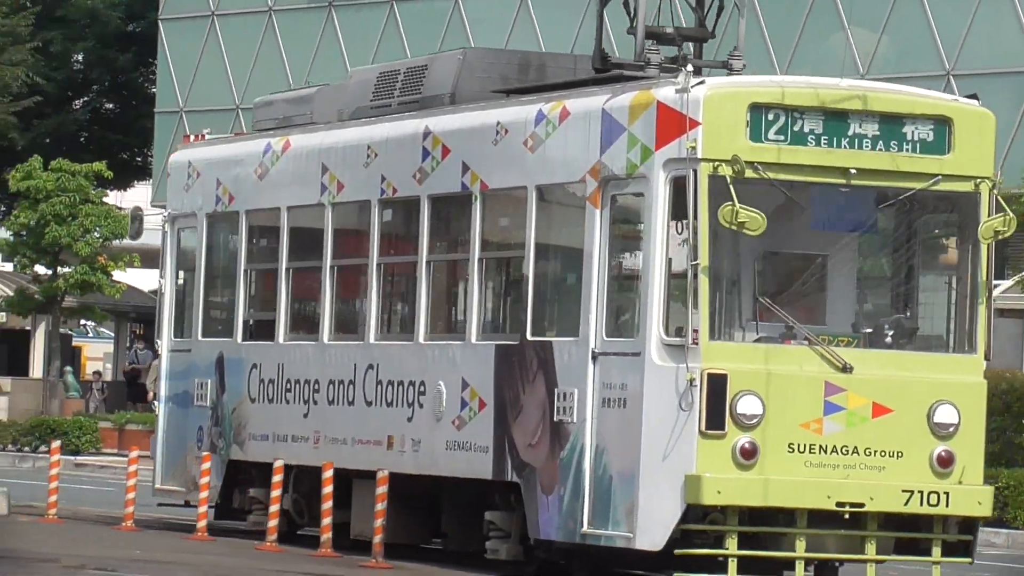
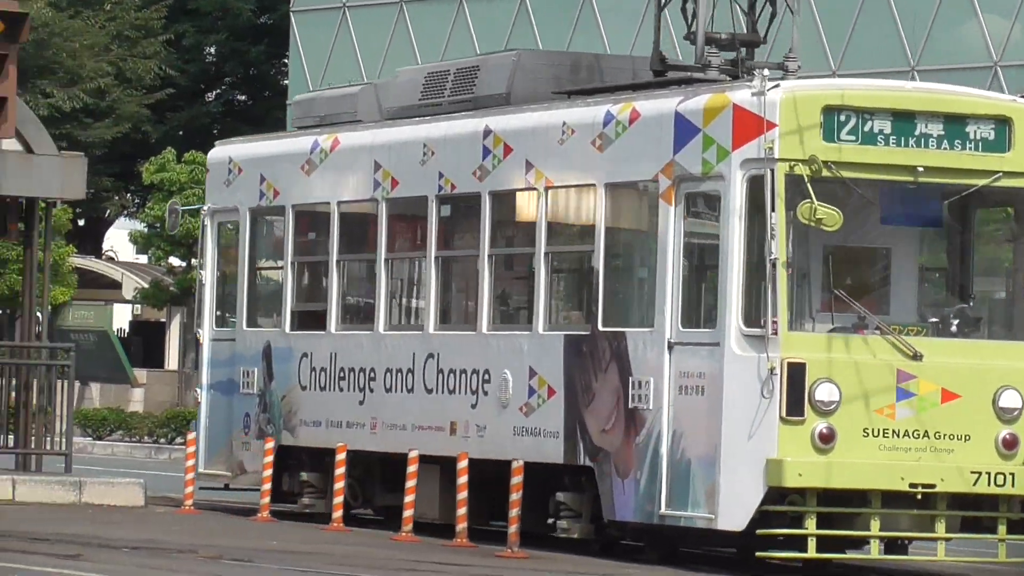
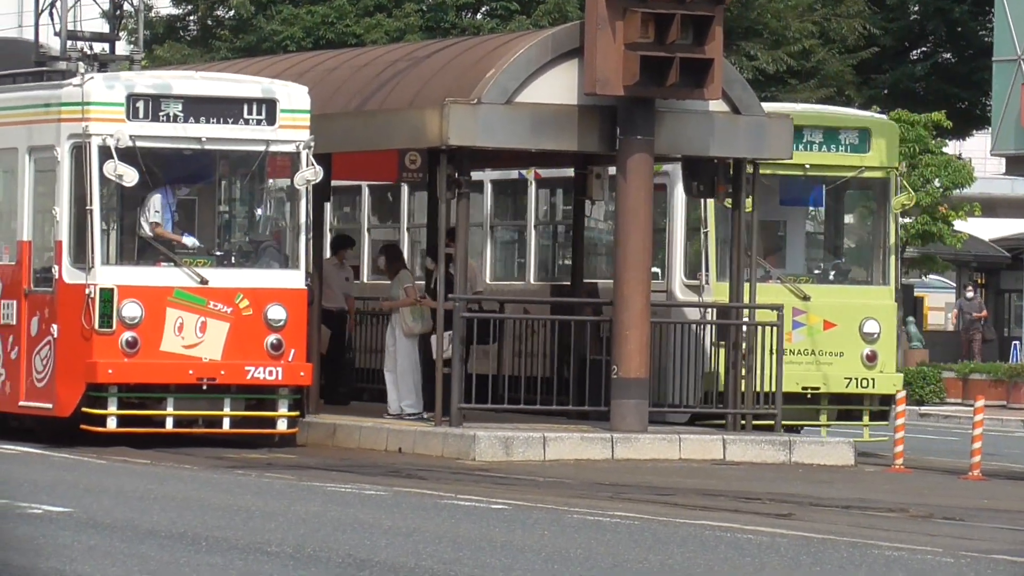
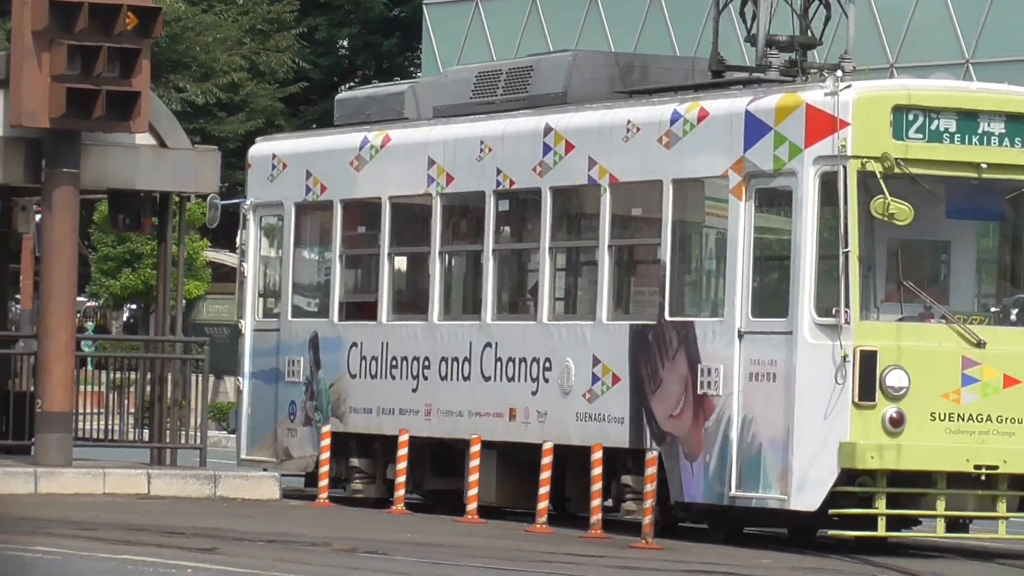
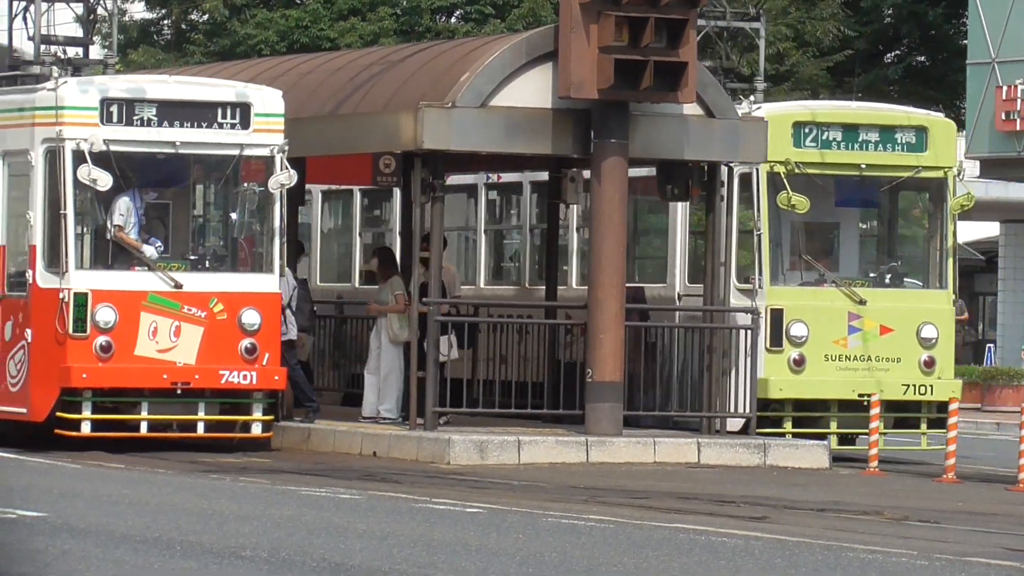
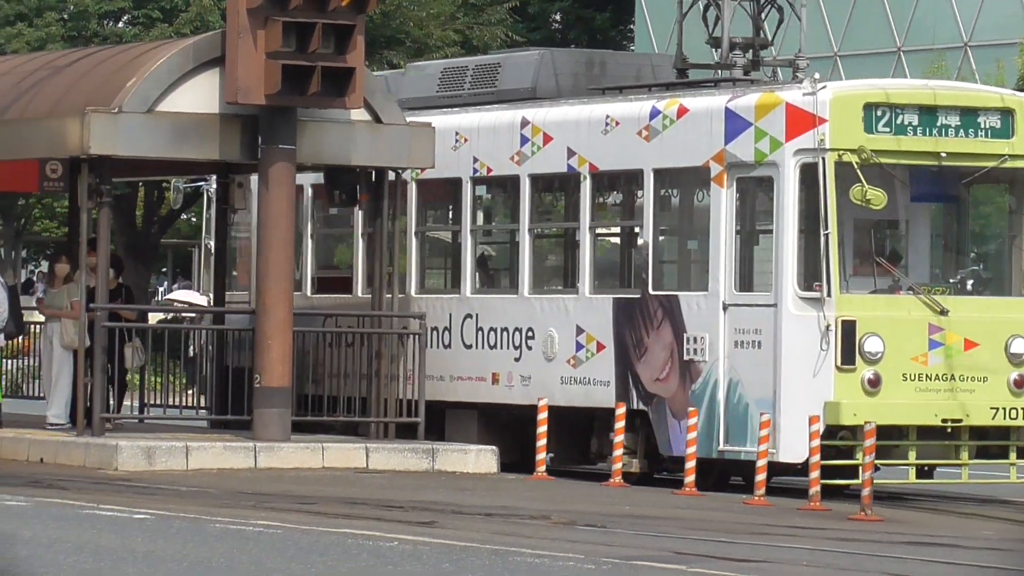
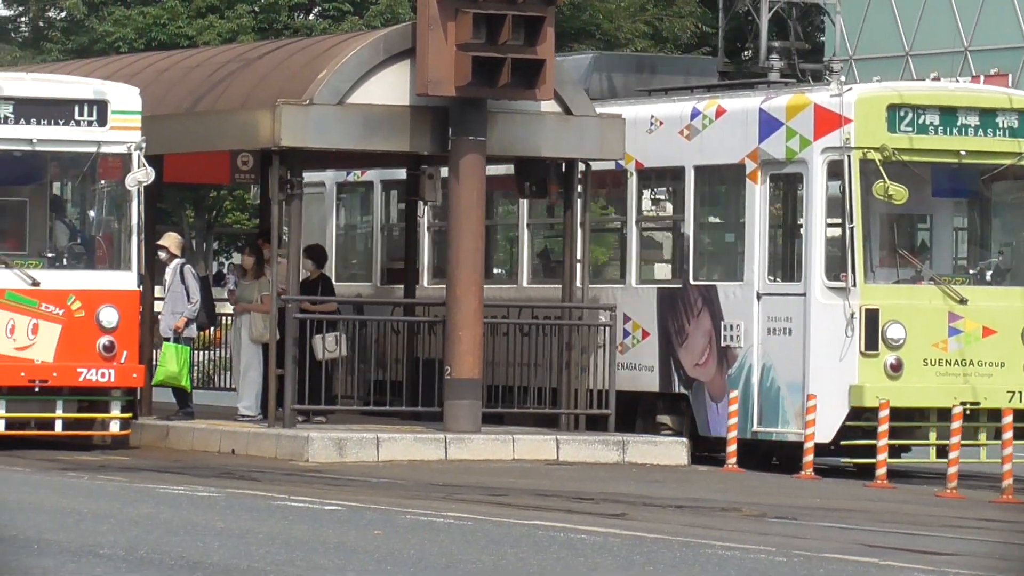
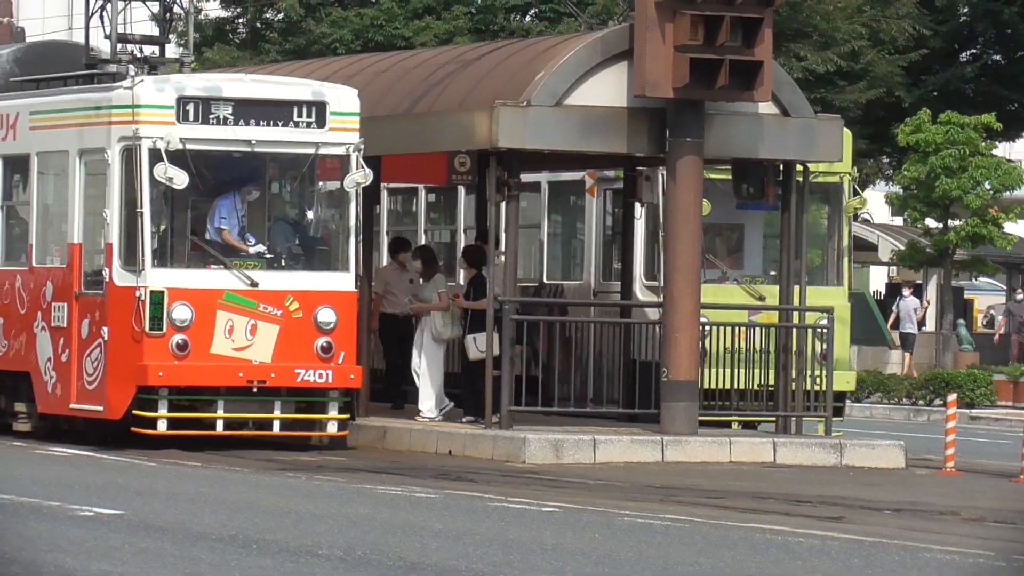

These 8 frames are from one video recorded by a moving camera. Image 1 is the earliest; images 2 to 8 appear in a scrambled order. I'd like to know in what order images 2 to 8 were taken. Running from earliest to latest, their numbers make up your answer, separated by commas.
2, 4, 6, 7, 5, 3, 8
